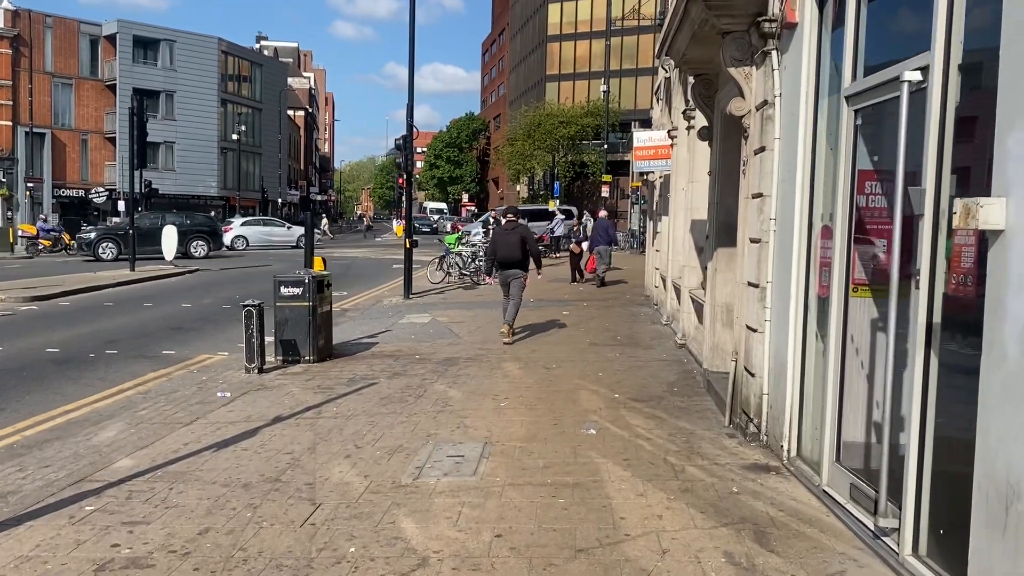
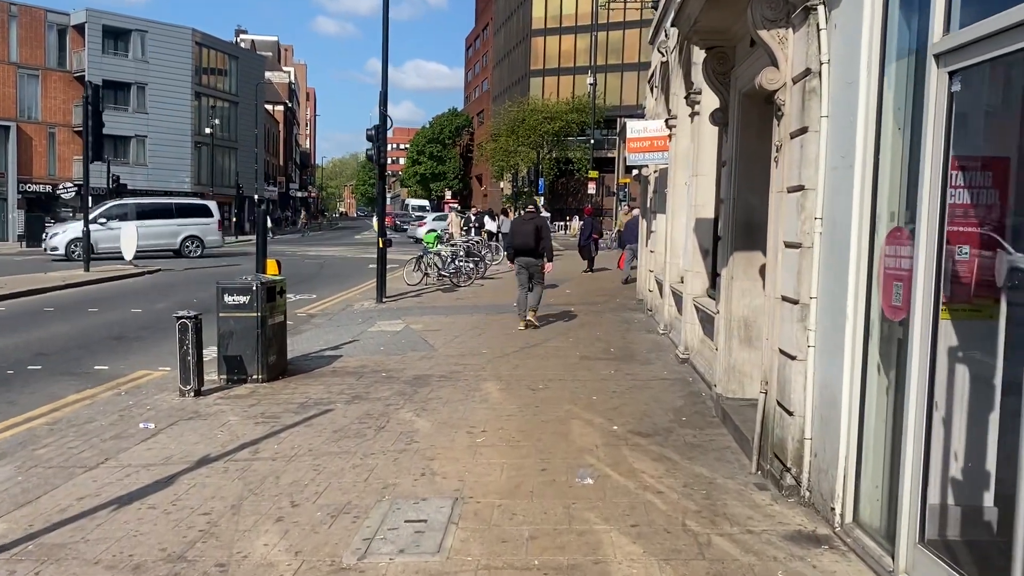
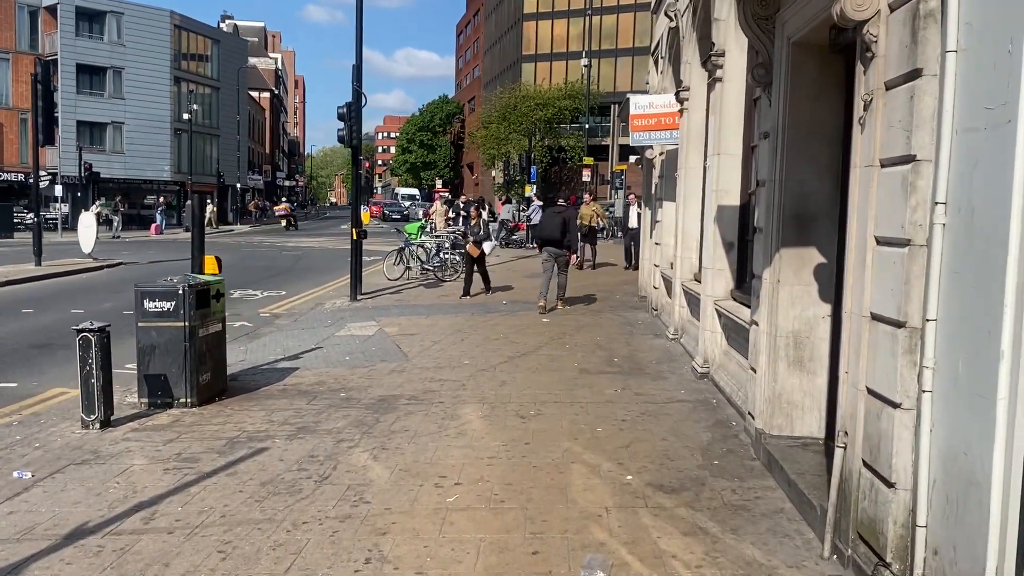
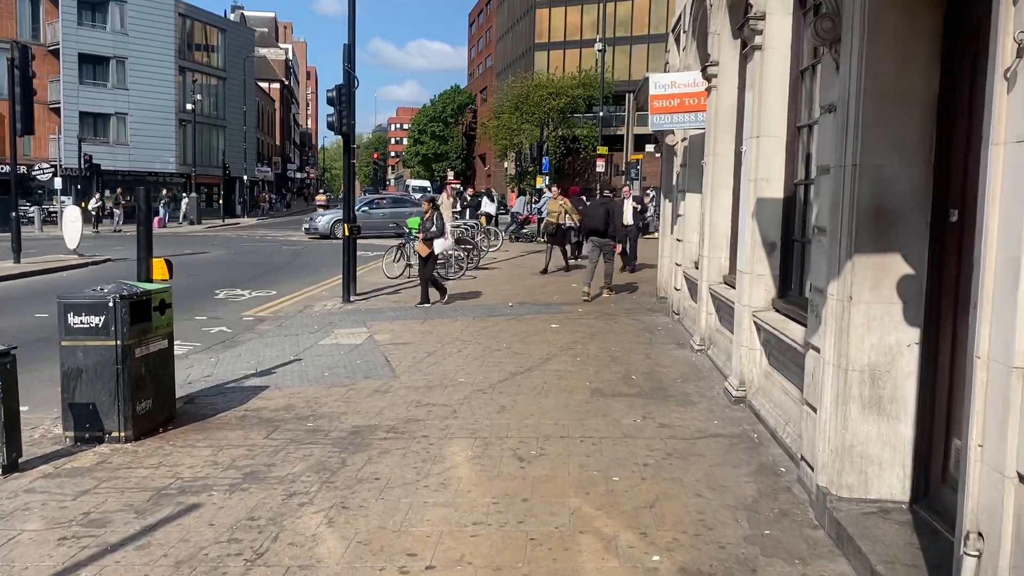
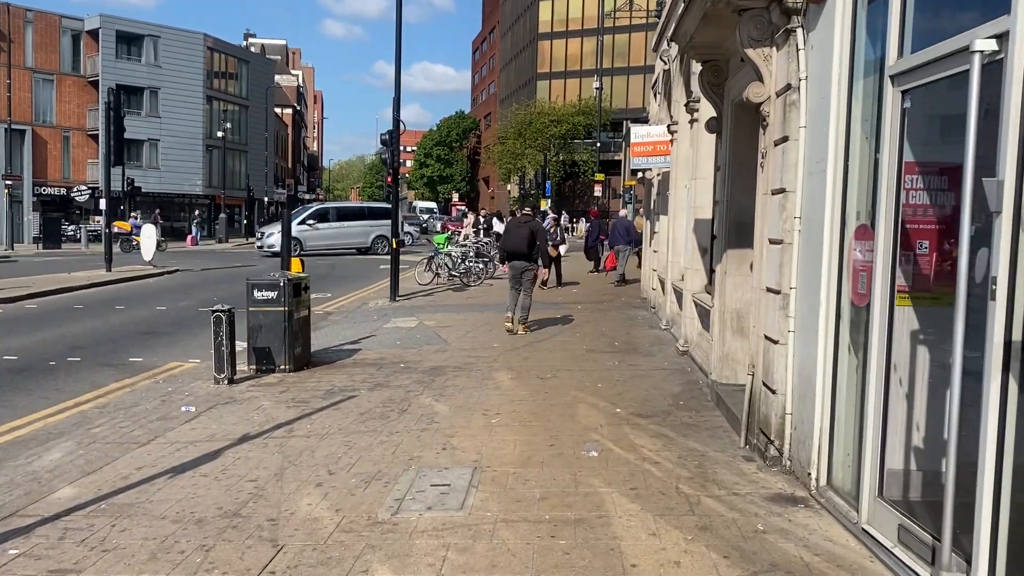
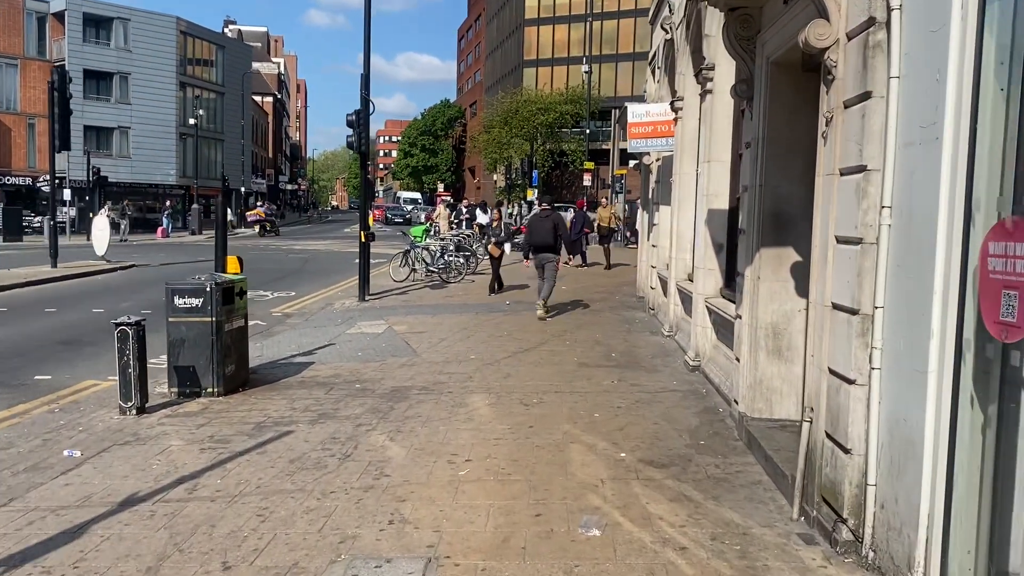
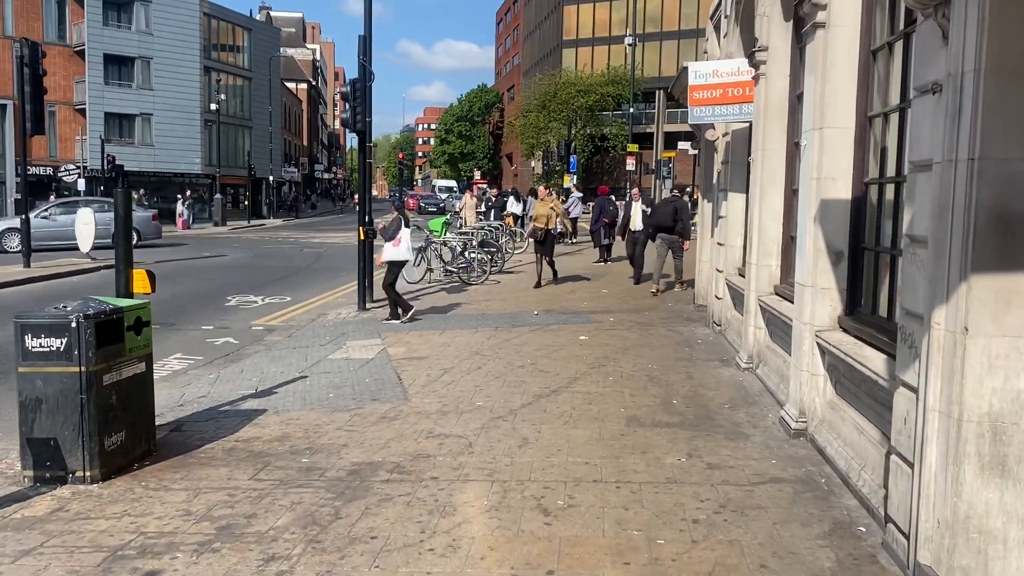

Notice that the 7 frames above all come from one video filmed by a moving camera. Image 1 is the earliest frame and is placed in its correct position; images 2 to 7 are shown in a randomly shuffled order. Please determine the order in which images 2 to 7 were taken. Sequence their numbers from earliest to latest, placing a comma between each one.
5, 2, 6, 3, 4, 7
